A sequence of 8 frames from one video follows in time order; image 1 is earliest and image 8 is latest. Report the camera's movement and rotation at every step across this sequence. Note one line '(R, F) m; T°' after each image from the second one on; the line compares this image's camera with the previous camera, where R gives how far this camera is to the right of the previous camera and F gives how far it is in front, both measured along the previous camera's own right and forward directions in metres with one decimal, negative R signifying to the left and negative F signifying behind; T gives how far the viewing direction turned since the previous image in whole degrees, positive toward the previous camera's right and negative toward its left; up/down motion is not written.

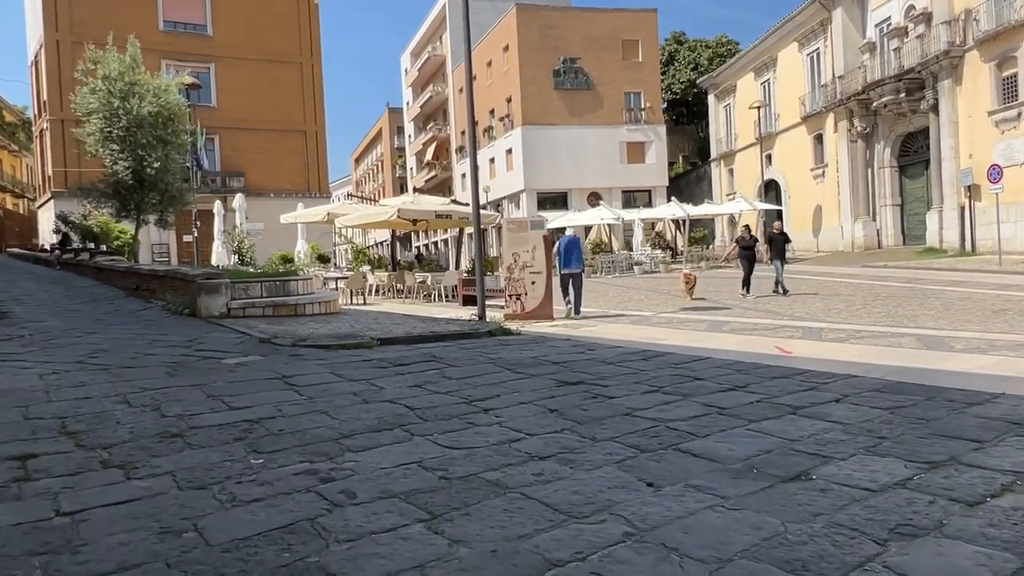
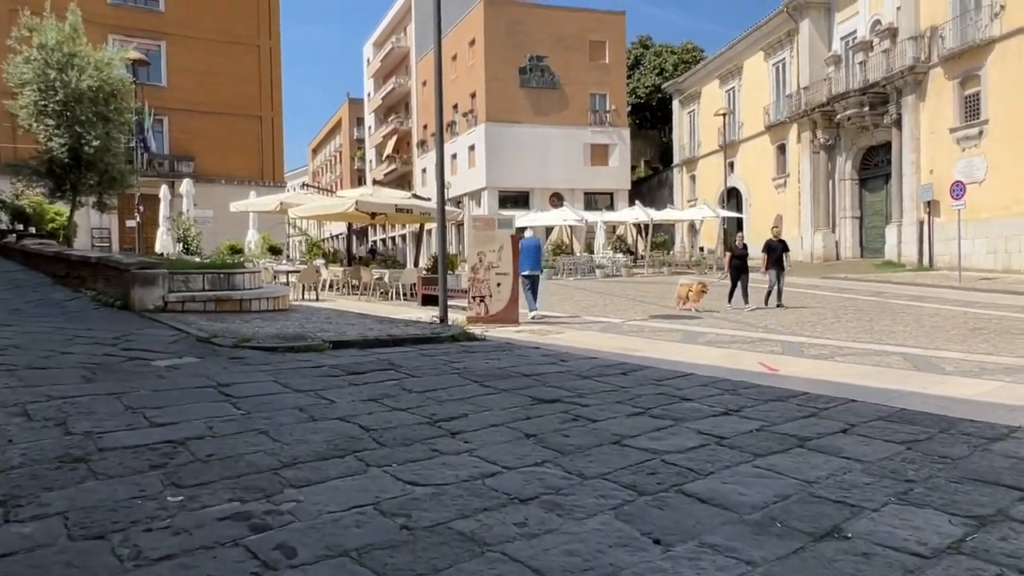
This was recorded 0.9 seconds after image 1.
(-0.1, +0.7) m; +3°
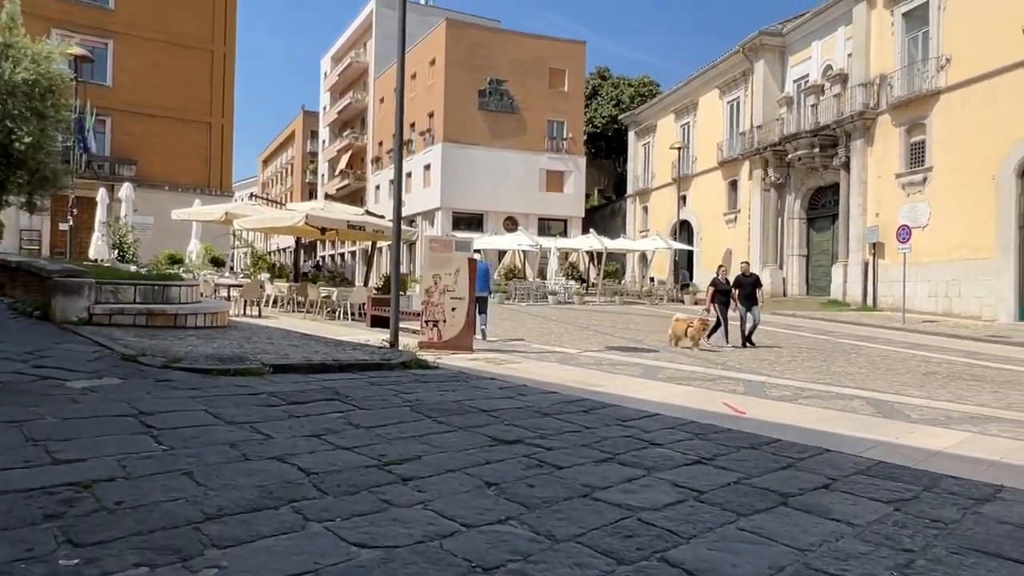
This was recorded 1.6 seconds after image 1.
(-0.1, +0.4) m; +4°
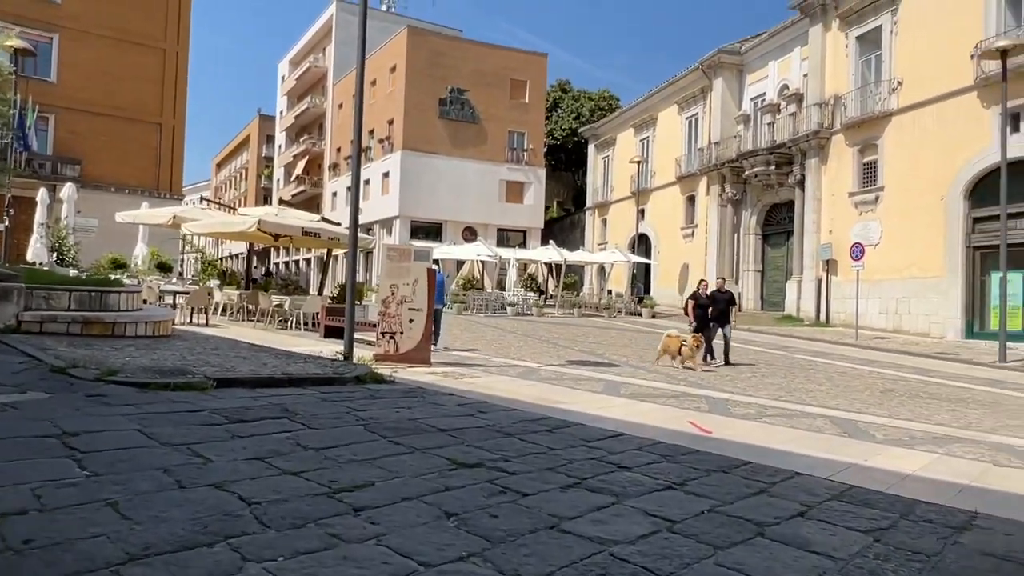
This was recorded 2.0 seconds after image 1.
(0.0, +0.3) m; +3°
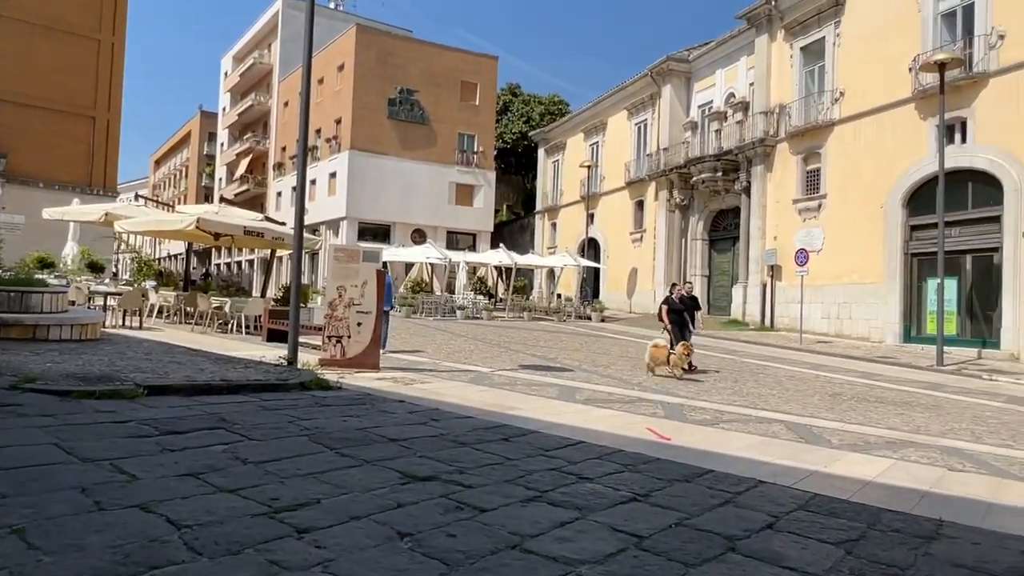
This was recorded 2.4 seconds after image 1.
(-0.1, +0.3) m; +4°
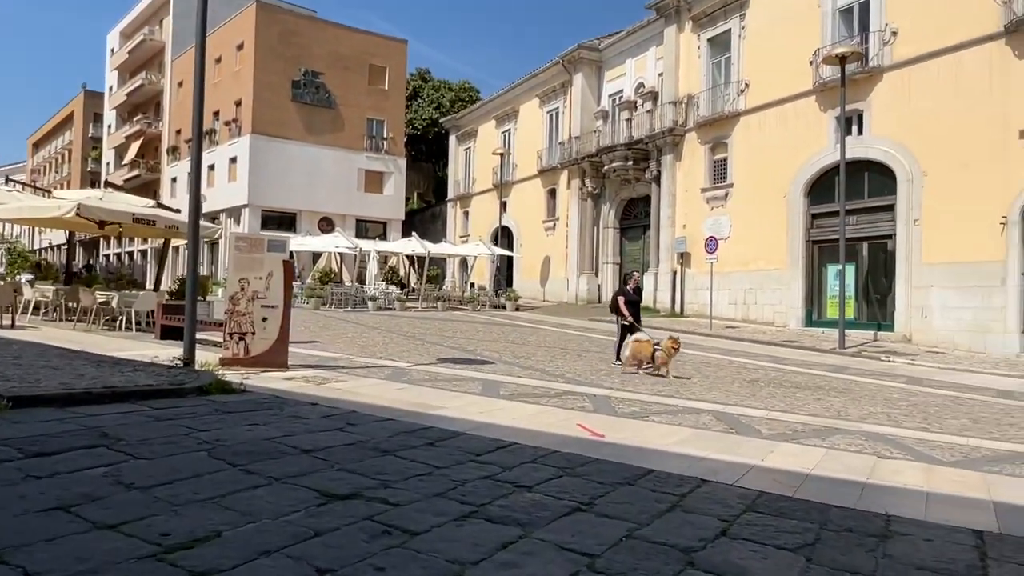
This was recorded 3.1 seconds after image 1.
(-0.1, +0.5) m; +7°
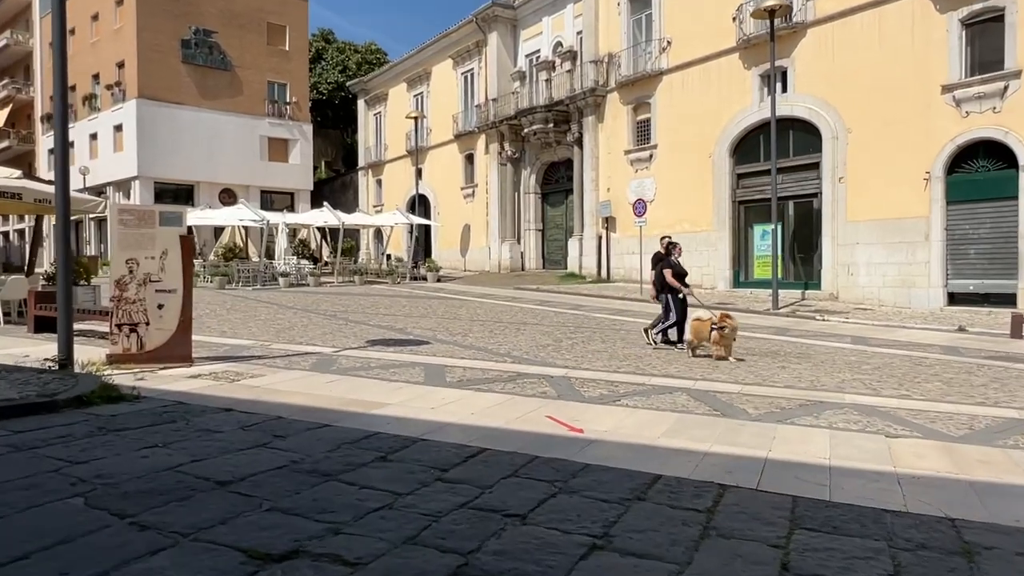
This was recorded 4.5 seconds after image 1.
(-0.3, +1.1) m; +7°
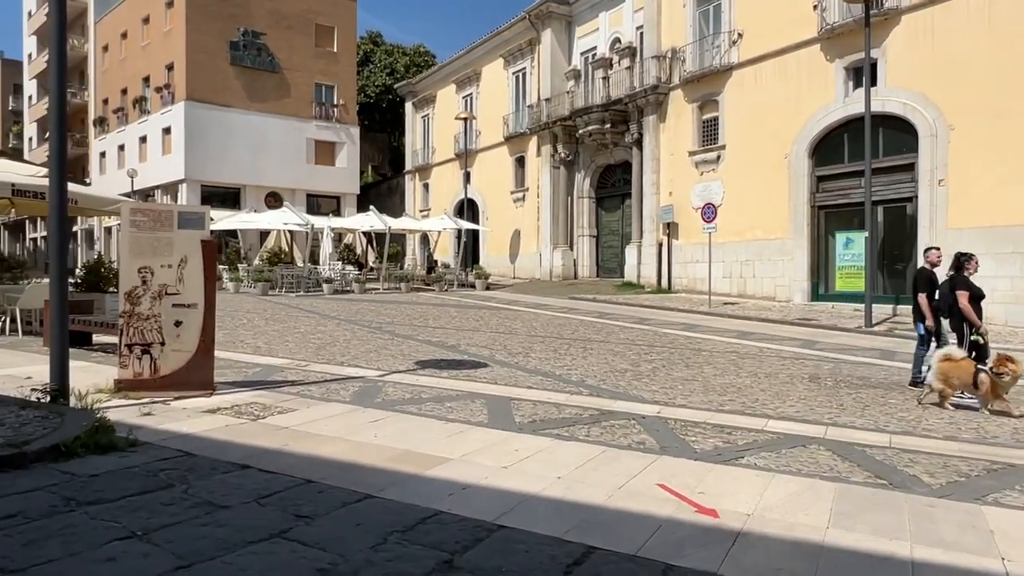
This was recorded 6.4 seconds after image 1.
(-0.4, +1.4) m; -3°
